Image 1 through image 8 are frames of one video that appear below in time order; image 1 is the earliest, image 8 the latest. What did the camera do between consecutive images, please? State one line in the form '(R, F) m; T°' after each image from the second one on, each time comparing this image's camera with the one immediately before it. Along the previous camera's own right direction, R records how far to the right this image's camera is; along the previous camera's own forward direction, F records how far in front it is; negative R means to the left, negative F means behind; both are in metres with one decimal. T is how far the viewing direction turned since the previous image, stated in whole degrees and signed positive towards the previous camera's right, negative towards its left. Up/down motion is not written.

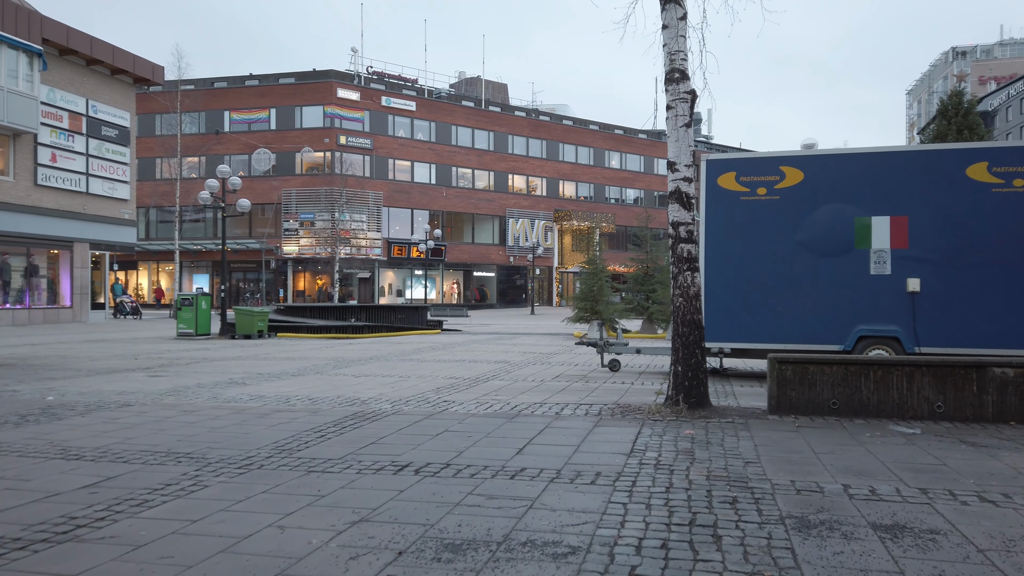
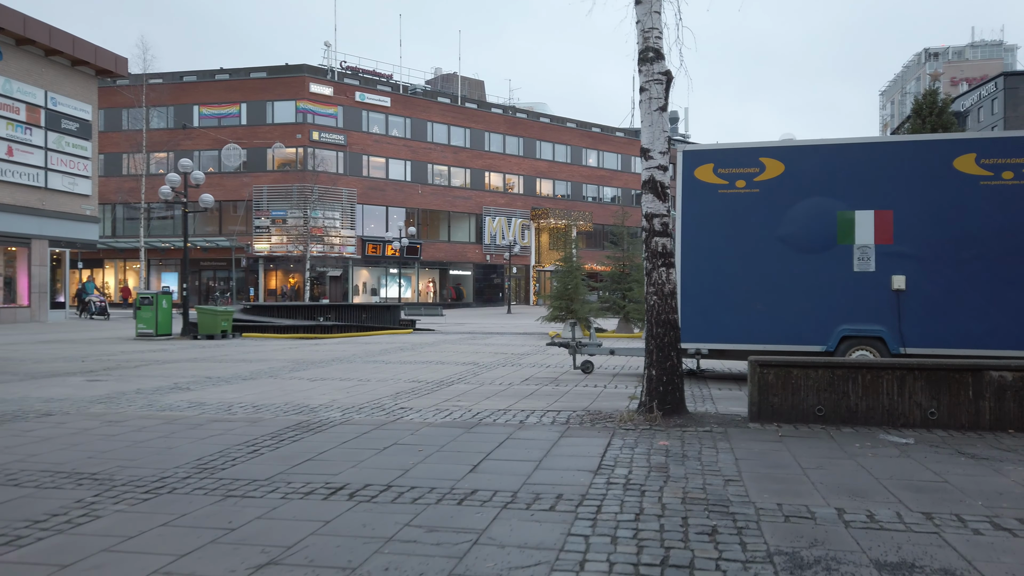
(+0.2, +0.7) m; +2°
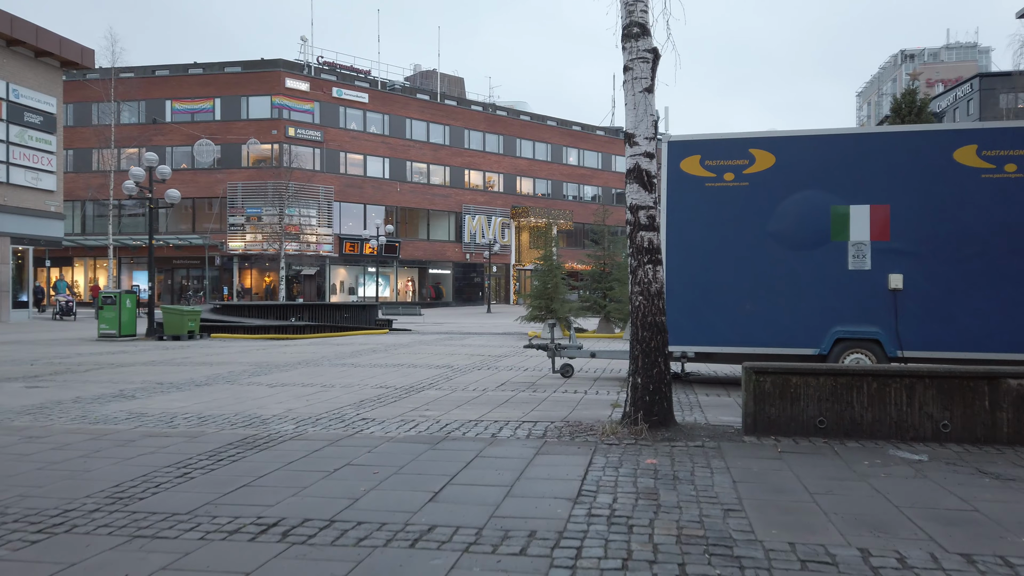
(+0.1, +0.7) m; +1°
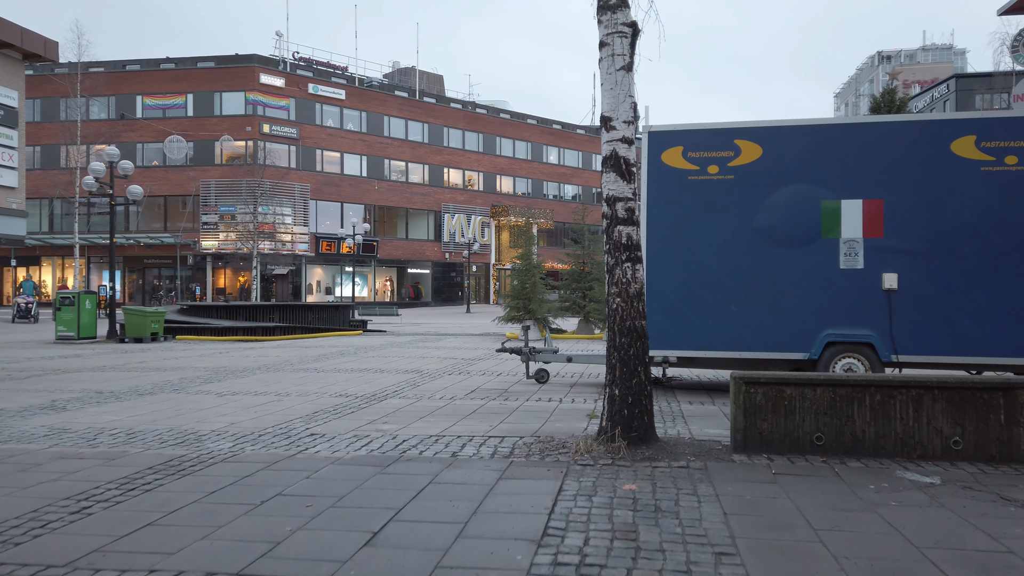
(+0.2, +0.7) m; +1°
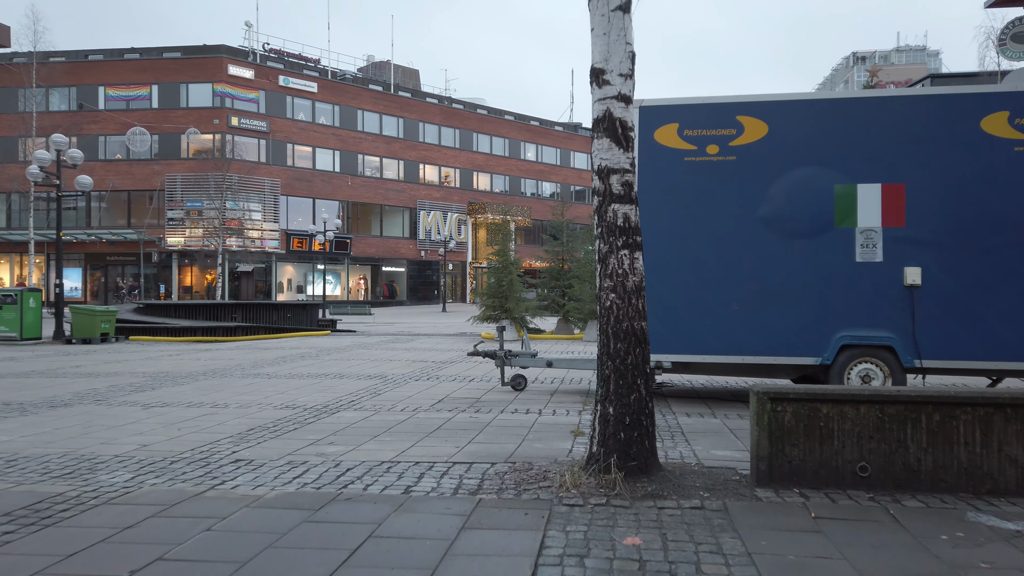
(+0.1, +1.2) m; +2°
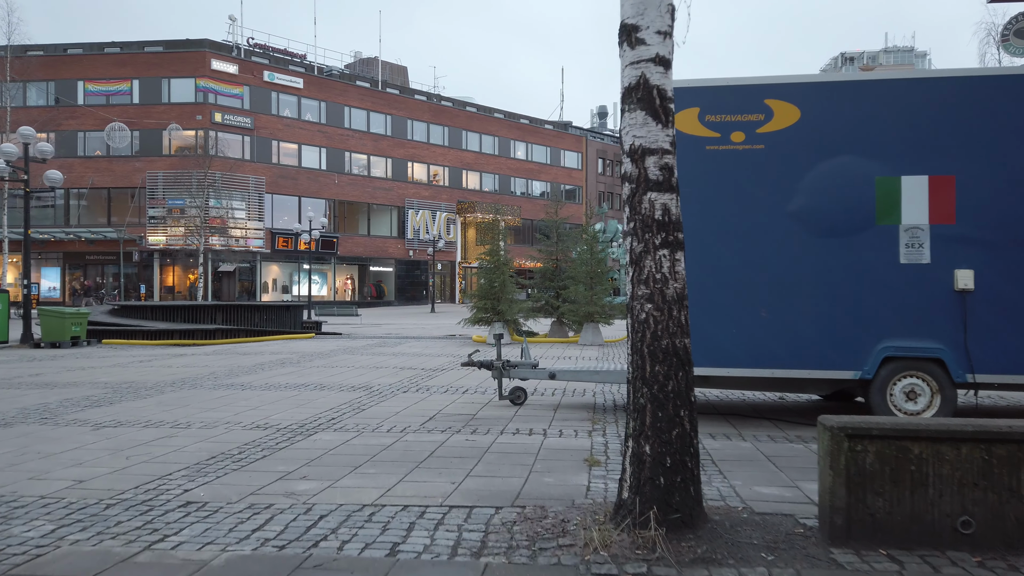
(-0.1, +1.0) m; +1°
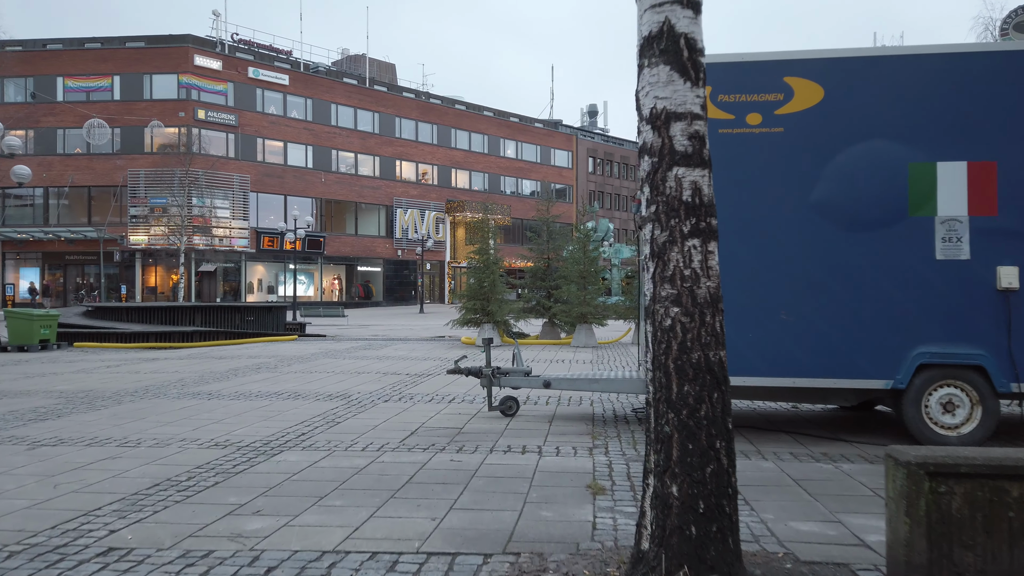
(0.0, +0.8) m; +1°
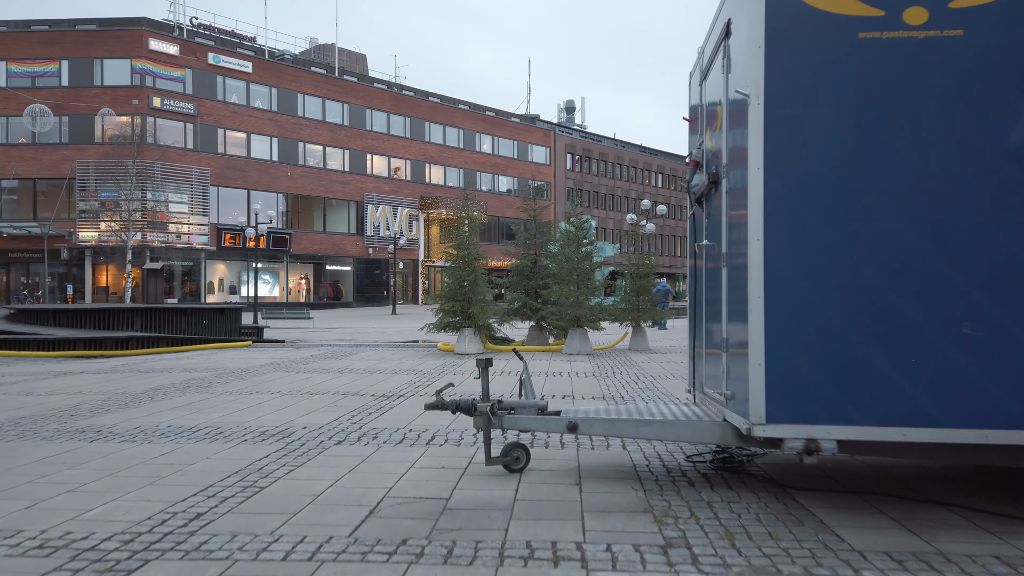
(-0.3, +2.7) m; +2°
